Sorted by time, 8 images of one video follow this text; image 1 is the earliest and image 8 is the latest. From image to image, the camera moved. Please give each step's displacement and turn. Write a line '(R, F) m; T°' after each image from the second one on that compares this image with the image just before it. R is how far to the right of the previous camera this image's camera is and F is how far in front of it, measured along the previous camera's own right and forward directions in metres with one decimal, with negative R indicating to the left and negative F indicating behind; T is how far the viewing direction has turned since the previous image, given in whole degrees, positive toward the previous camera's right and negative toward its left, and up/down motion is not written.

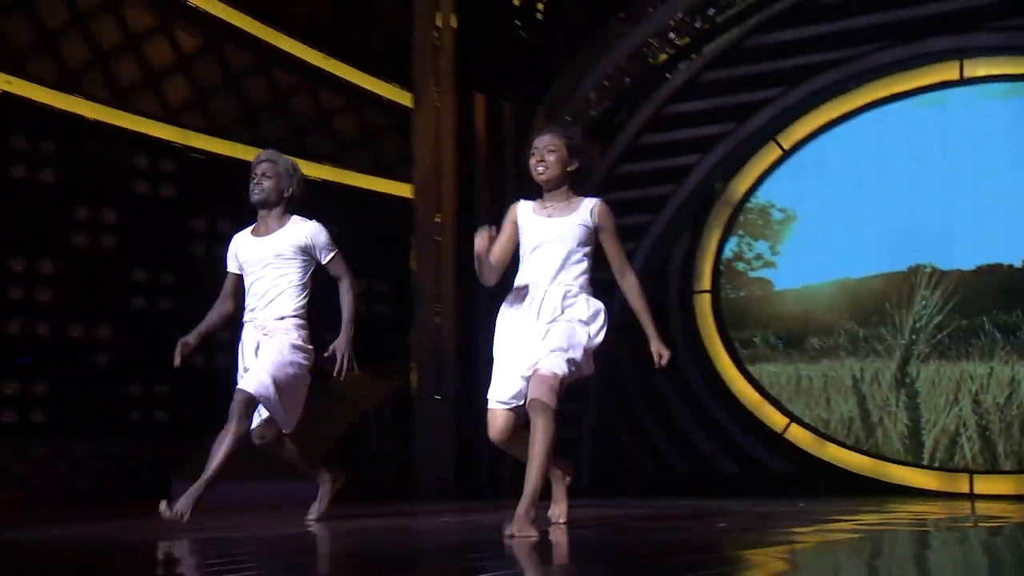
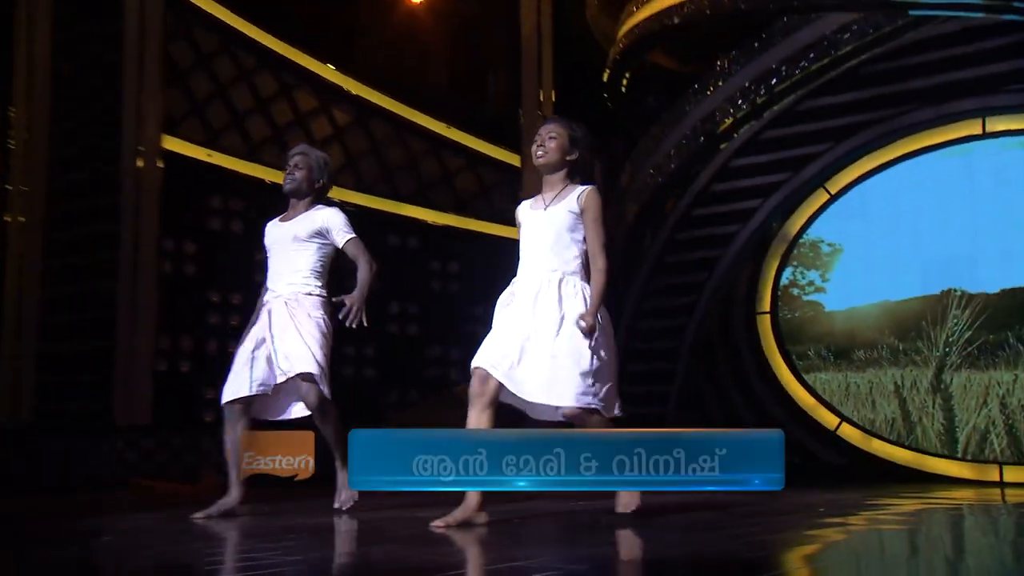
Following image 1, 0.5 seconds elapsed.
(-0.2, -0.8) m; -4°
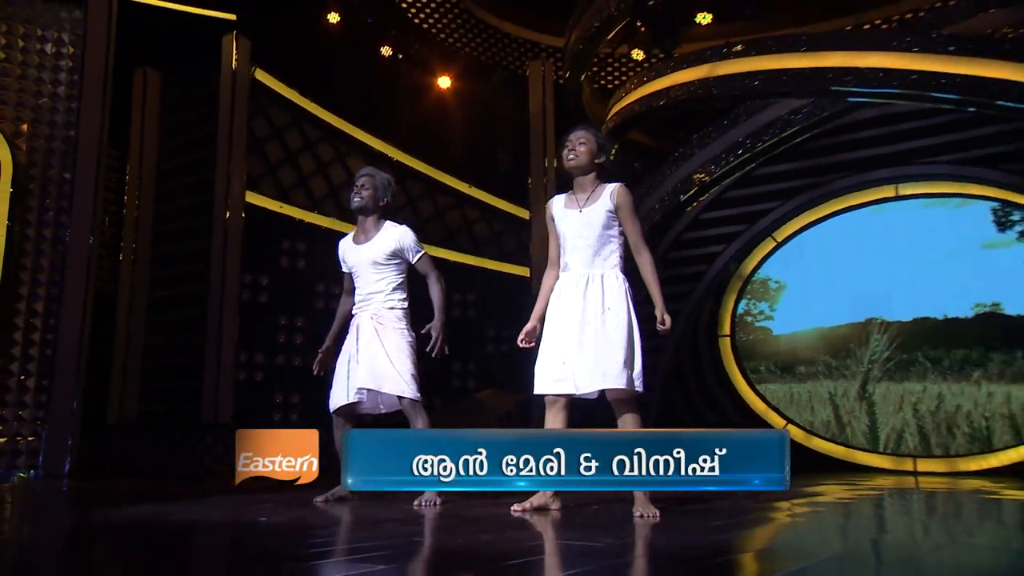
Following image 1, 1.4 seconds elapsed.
(0.0, -1.1) m; -1°
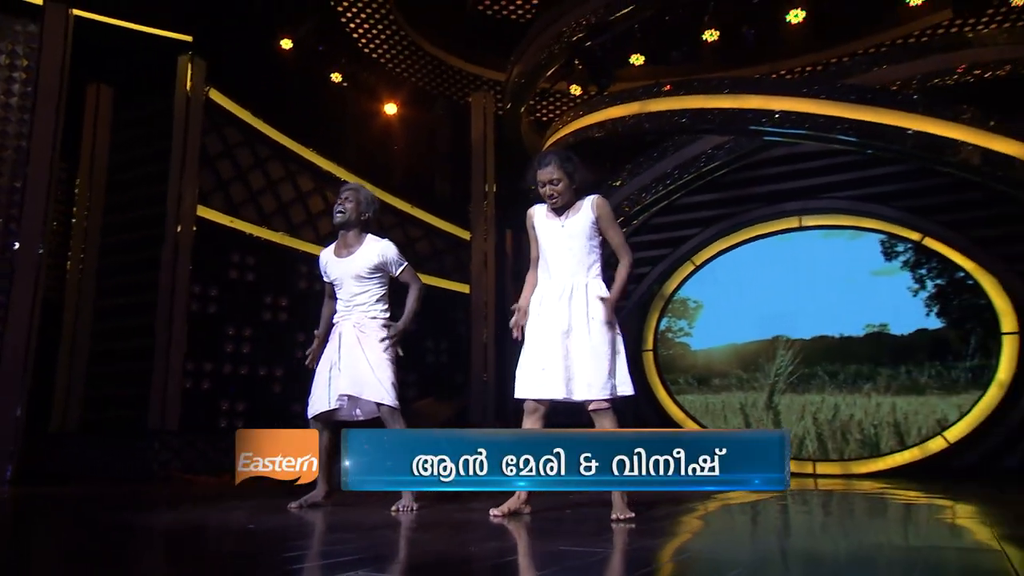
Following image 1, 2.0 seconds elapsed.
(-0.1, -0.4) m; +5°
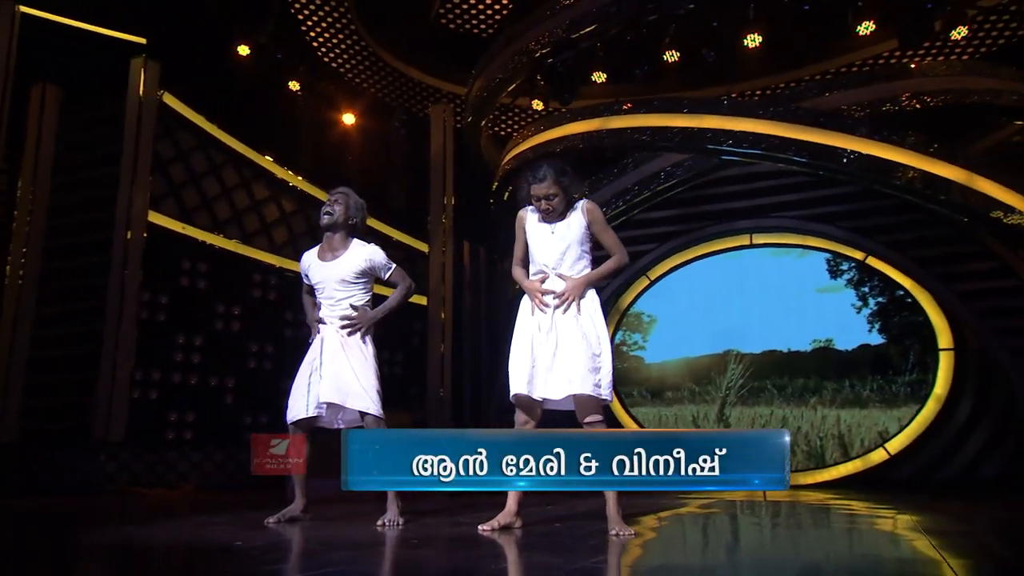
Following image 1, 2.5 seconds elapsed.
(-0.1, 0.0) m; +4°
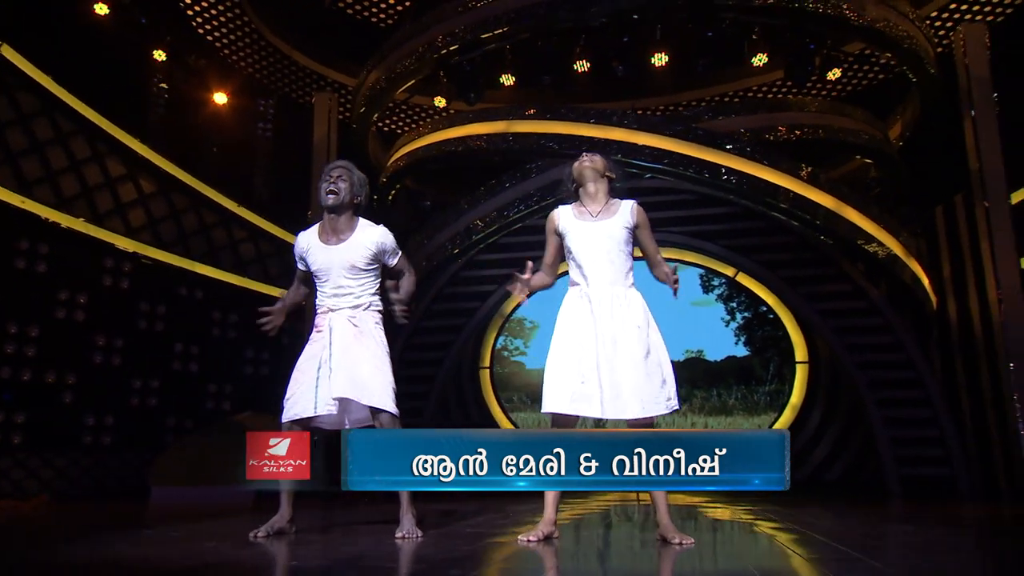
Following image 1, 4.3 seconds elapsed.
(-0.4, +0.1) m; +13°
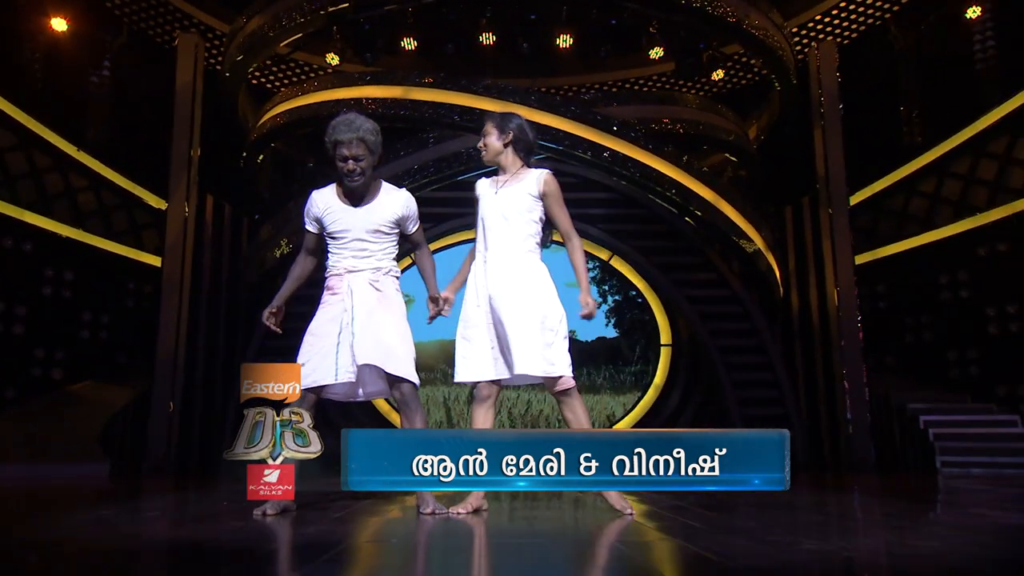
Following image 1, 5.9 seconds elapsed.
(-0.4, +0.1) m; +13°
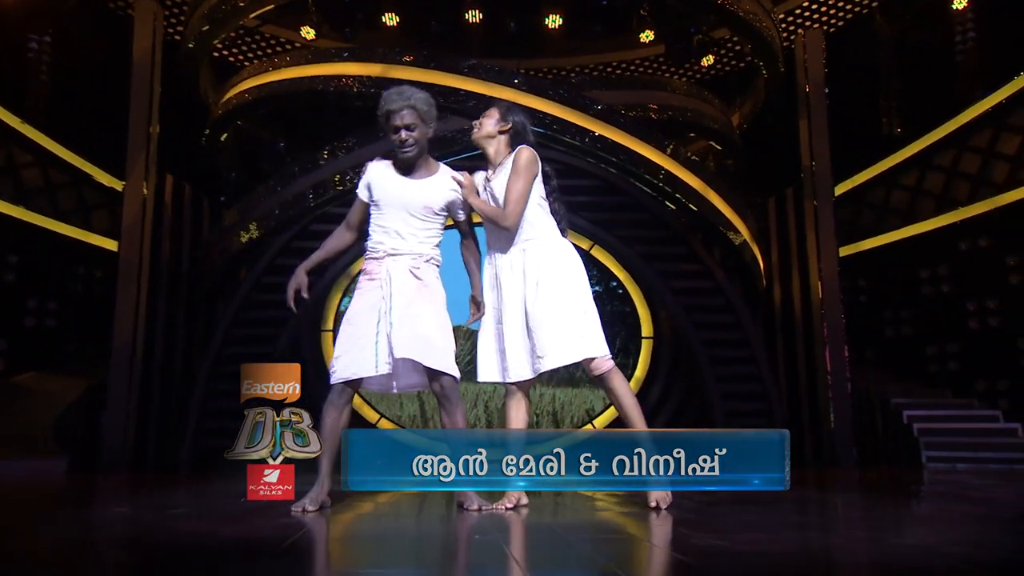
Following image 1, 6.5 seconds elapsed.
(-0.1, +0.2) m; +3°
